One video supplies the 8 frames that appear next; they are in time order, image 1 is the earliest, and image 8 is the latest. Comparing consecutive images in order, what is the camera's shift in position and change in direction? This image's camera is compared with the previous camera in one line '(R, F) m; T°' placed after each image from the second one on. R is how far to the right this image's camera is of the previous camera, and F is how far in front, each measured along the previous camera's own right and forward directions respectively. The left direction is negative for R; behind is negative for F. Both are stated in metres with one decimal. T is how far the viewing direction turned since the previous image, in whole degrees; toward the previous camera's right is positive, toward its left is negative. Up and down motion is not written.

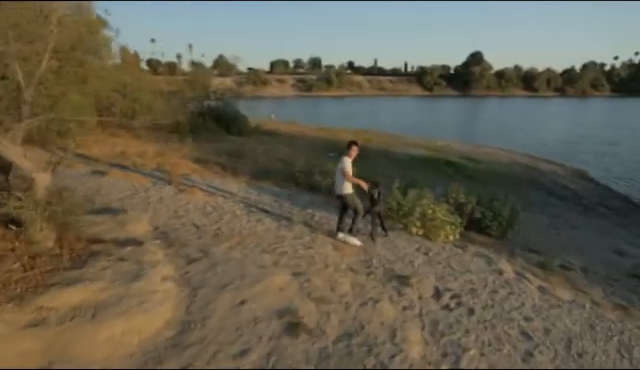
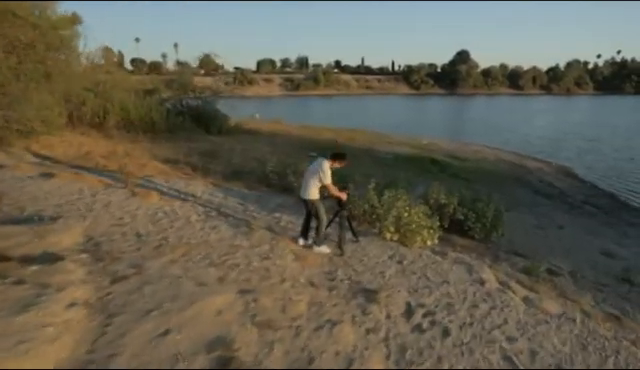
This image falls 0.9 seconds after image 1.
(+0.8, +1.2) m; +2°
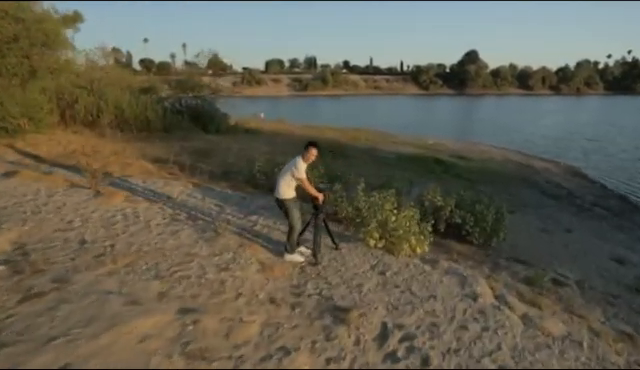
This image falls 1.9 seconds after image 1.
(+0.9, +1.2) m; -1°
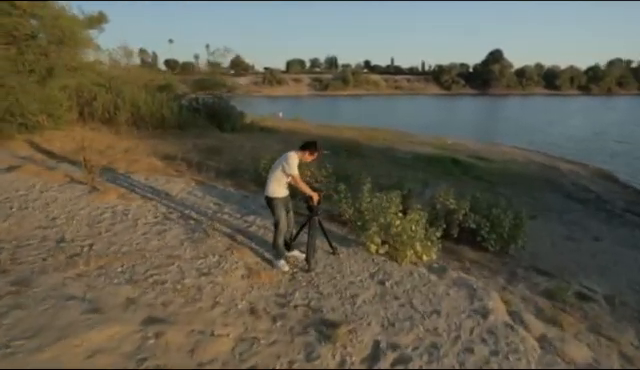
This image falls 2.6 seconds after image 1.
(+0.6, +0.8) m; -3°
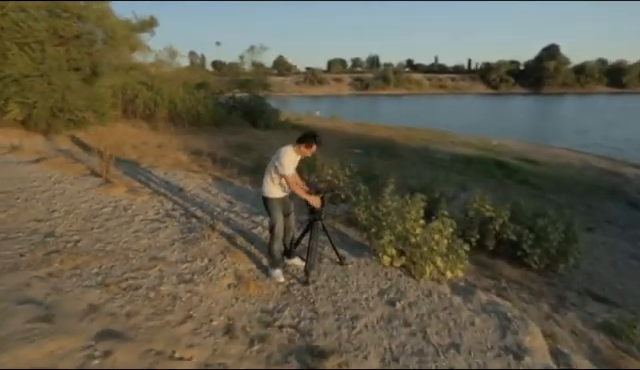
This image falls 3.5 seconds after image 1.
(+0.7, +1.1) m; -6°
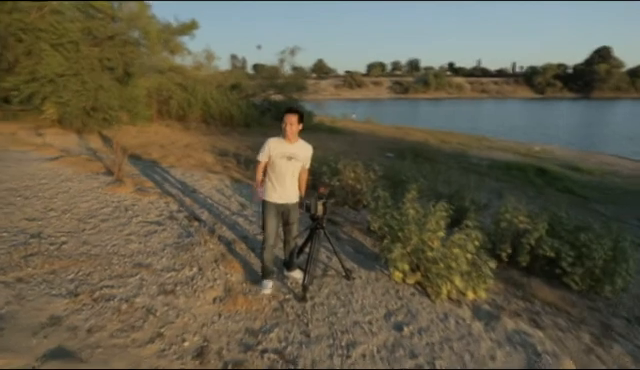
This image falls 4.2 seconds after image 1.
(+0.6, +0.9) m; -6°
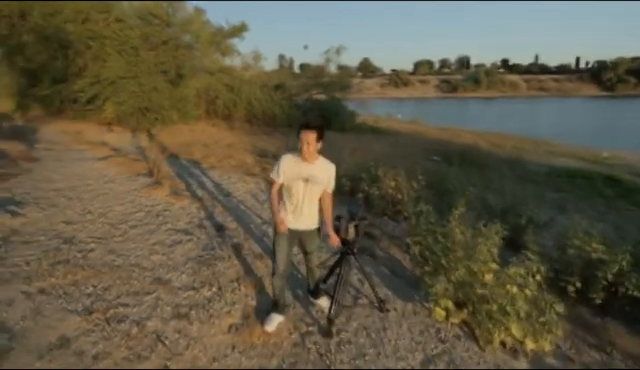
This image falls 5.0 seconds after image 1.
(+0.2, +0.7) m; -7°
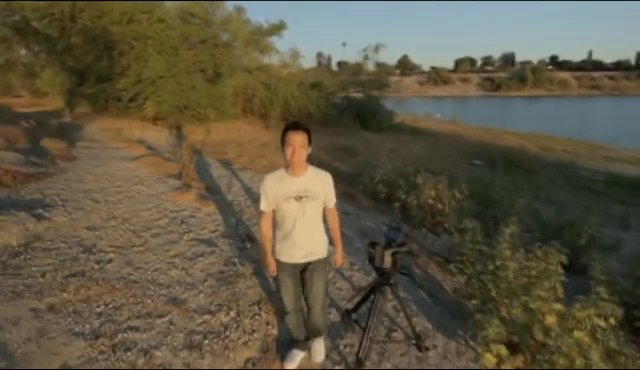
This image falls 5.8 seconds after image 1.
(0.0, +0.7) m; -6°
